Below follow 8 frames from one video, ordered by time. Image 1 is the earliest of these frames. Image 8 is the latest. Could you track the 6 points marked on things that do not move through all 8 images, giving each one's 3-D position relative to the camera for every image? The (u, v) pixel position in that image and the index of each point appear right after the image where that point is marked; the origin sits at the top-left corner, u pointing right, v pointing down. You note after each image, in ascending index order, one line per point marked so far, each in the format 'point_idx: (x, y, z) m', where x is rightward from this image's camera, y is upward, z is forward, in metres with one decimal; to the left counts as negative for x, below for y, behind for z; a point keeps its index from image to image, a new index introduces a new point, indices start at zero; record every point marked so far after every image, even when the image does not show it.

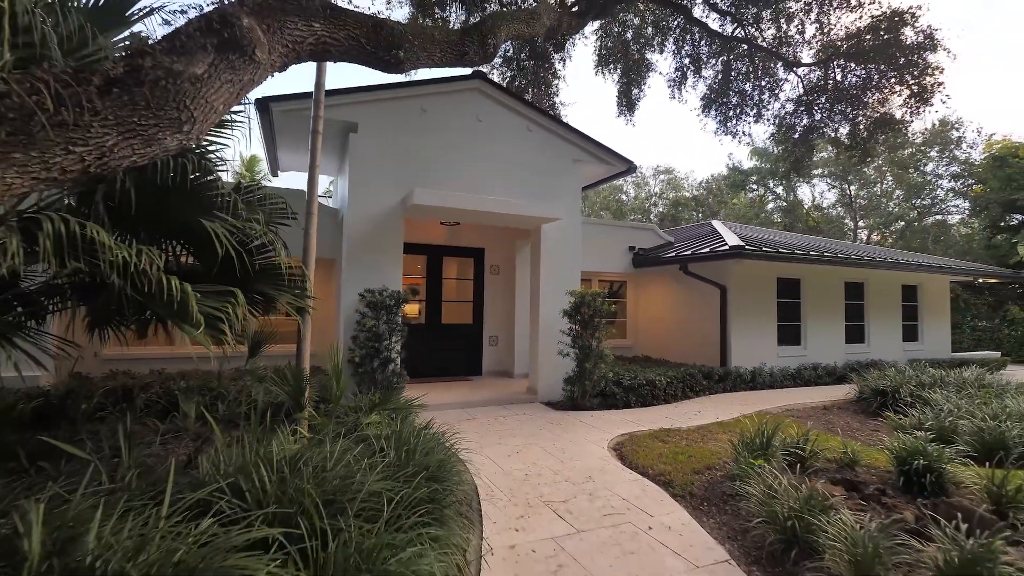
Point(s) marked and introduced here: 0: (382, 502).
0: (-0.6, -1.0, +2.2) m
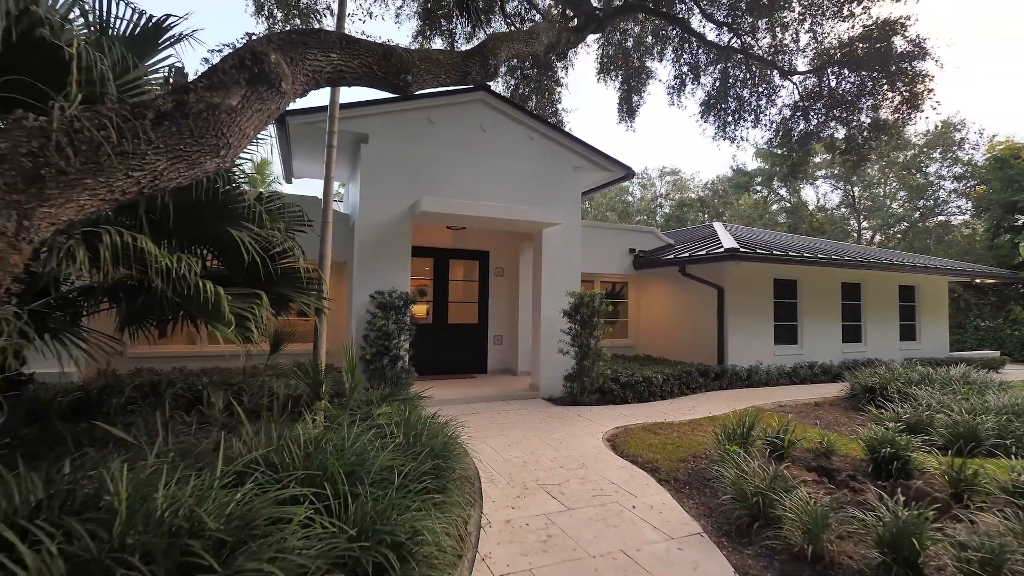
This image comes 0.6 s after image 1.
0: (-0.7, -1.0, +2.5) m
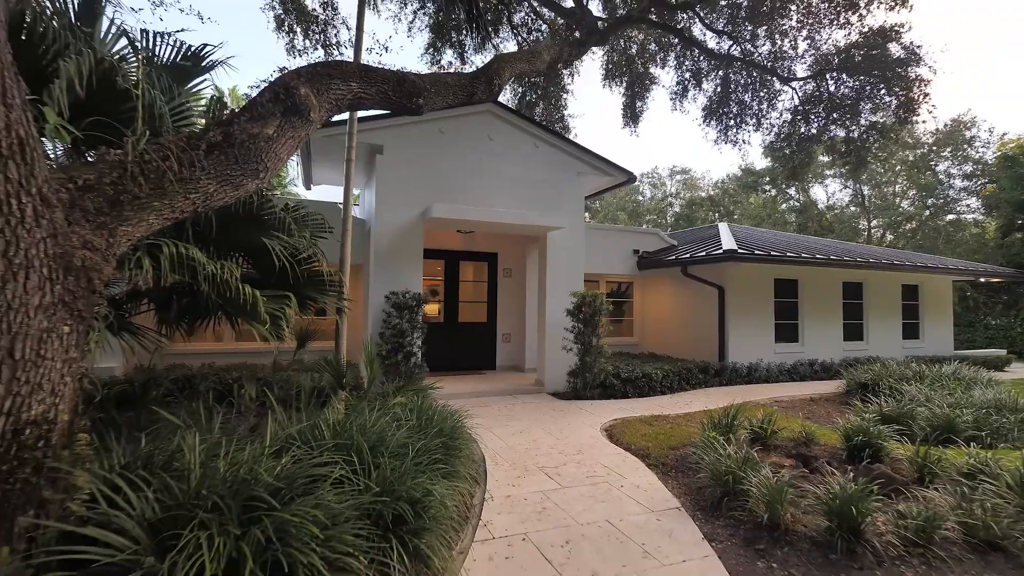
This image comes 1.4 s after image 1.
0: (-0.7, -1.0, +2.9) m
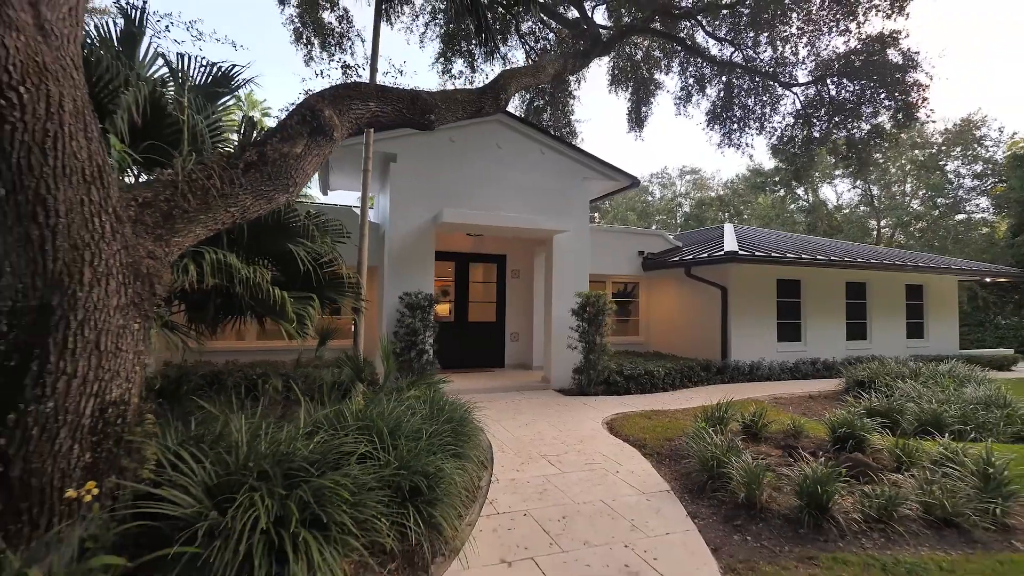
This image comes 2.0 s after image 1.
0: (-0.7, -1.1, +3.3) m
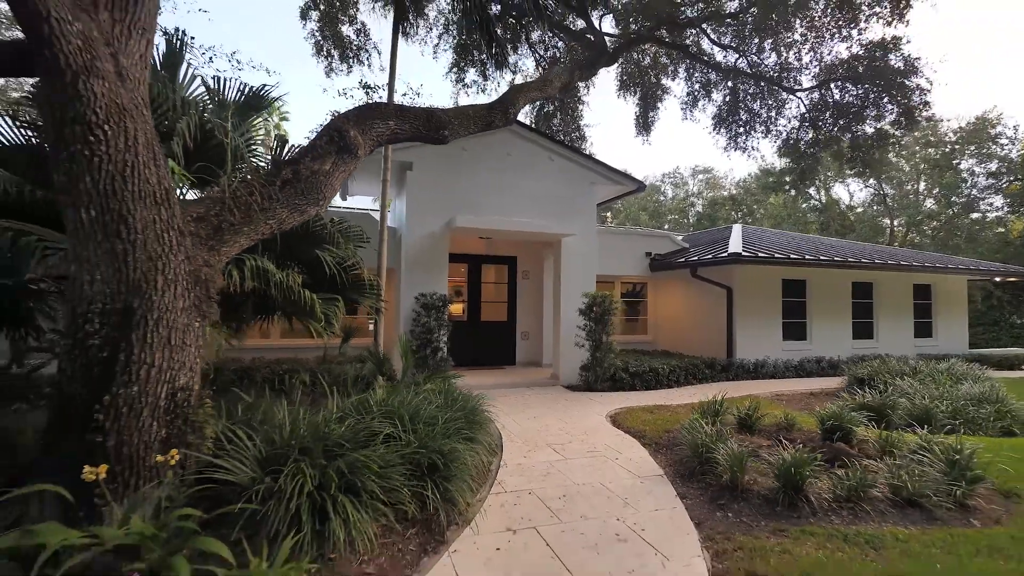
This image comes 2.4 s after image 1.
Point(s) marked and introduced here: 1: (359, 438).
0: (-0.6, -1.1, +3.7) m
1: (-1.0, -1.0, +3.0) m
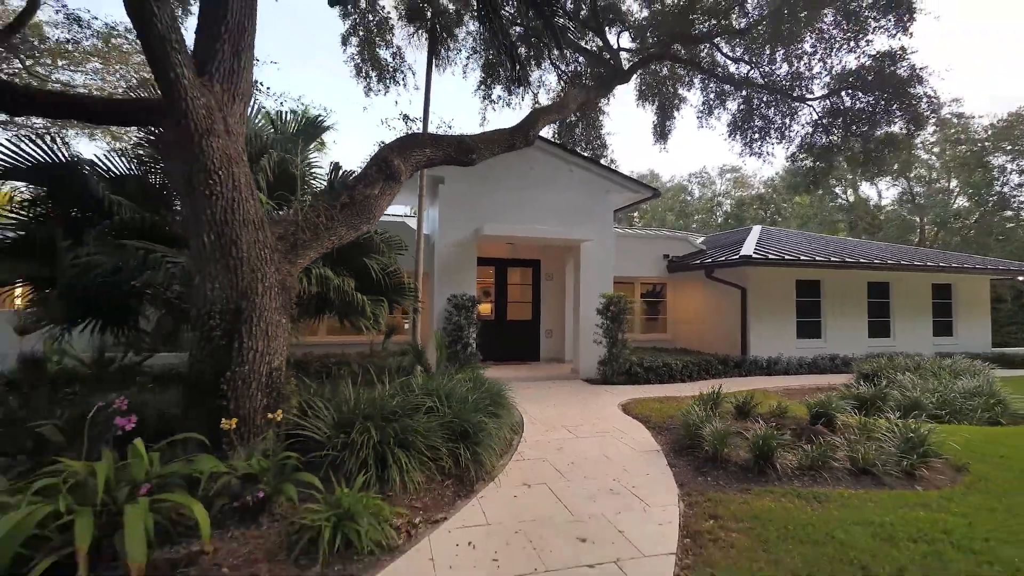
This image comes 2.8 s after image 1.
0: (-0.4, -1.1, +4.5) m
1: (-0.9, -1.0, +3.8) m
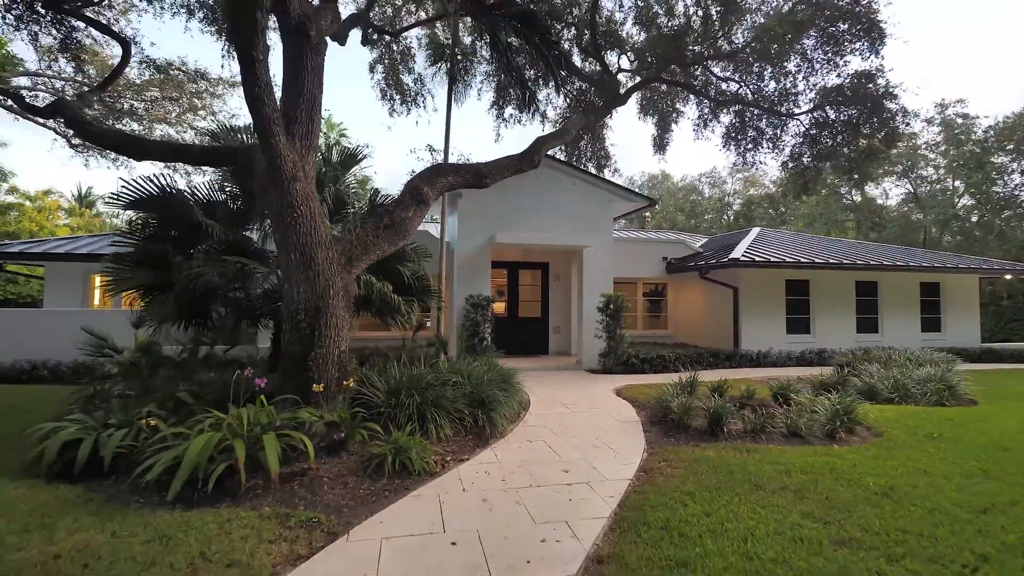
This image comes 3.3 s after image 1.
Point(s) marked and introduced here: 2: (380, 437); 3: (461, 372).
0: (-0.3, -1.1, +5.7) m
1: (-0.8, -1.1, +5.0) m
2: (-1.2, -1.4, +4.1) m
3: (-0.6, -1.0, +5.5) m
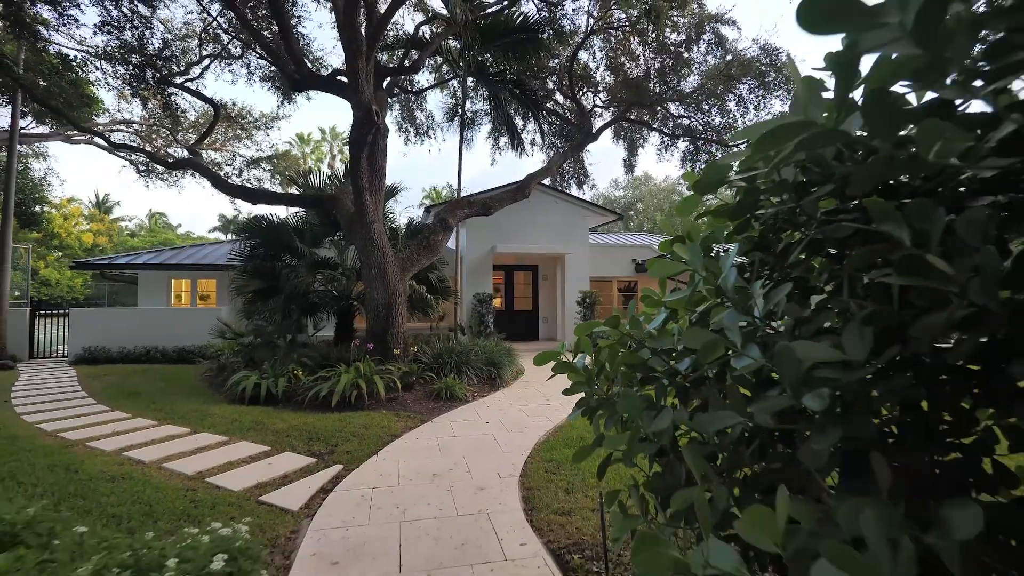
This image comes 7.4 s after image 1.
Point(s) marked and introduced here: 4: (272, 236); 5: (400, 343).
0: (-0.3, -1.2, +8.3) m
1: (-0.8, -1.1, +7.6) m
2: (-1.2, -1.4, +6.7) m
3: (-0.6, -1.1, +8.1) m
4: (-4.6, +1.0, +8.5) m
5: (-1.8, -0.9, +7.2) m
